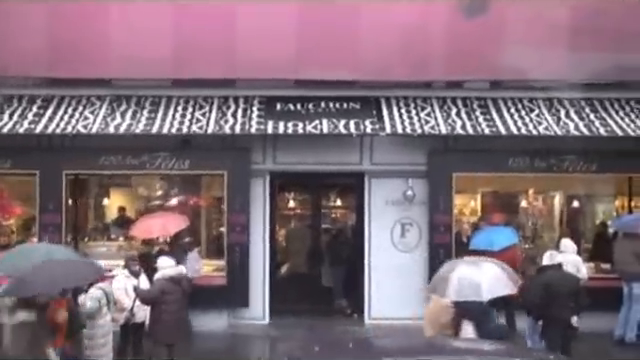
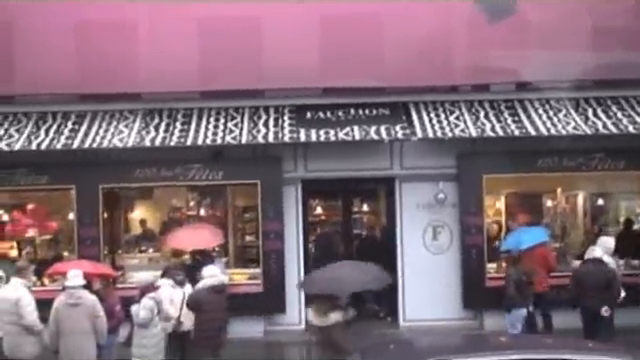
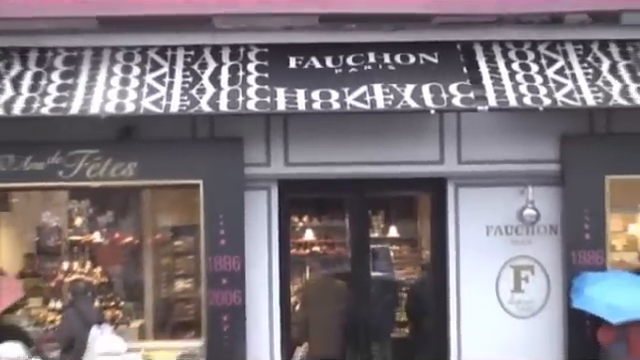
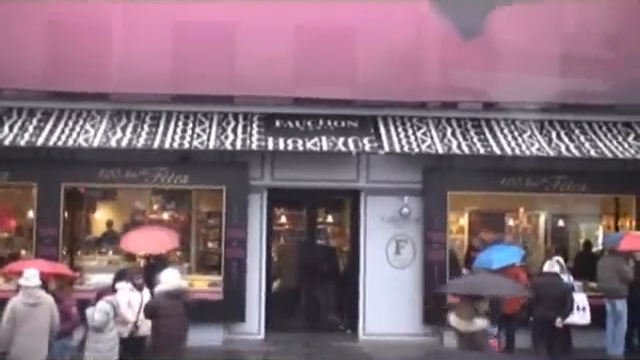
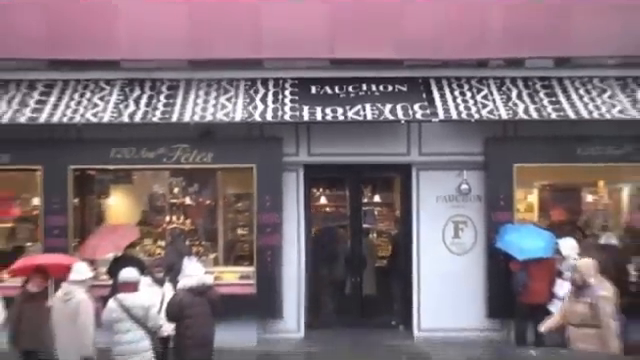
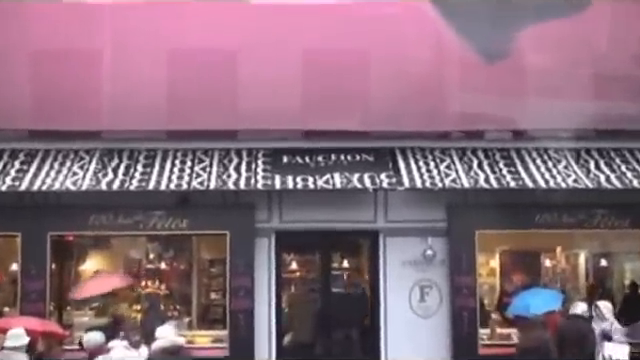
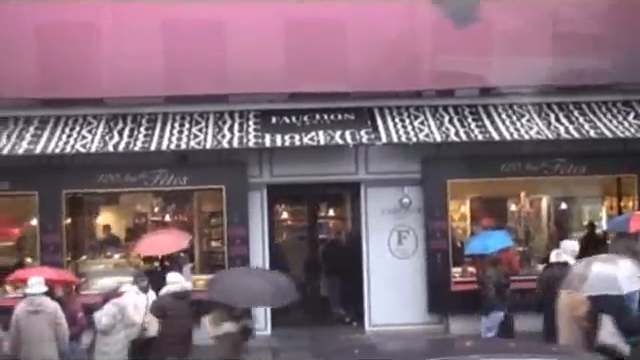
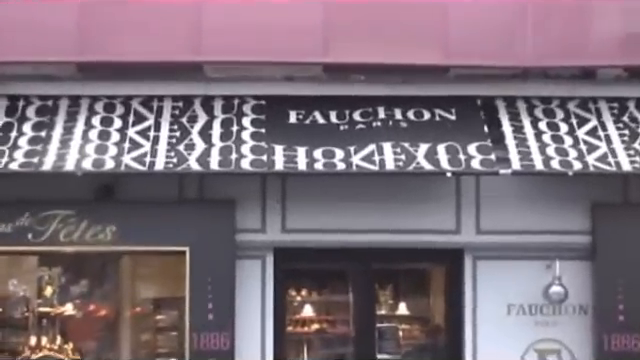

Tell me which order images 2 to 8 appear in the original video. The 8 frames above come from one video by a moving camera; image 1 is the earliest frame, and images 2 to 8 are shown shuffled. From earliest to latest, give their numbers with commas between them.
7, 2, 4, 6, 8, 3, 5
